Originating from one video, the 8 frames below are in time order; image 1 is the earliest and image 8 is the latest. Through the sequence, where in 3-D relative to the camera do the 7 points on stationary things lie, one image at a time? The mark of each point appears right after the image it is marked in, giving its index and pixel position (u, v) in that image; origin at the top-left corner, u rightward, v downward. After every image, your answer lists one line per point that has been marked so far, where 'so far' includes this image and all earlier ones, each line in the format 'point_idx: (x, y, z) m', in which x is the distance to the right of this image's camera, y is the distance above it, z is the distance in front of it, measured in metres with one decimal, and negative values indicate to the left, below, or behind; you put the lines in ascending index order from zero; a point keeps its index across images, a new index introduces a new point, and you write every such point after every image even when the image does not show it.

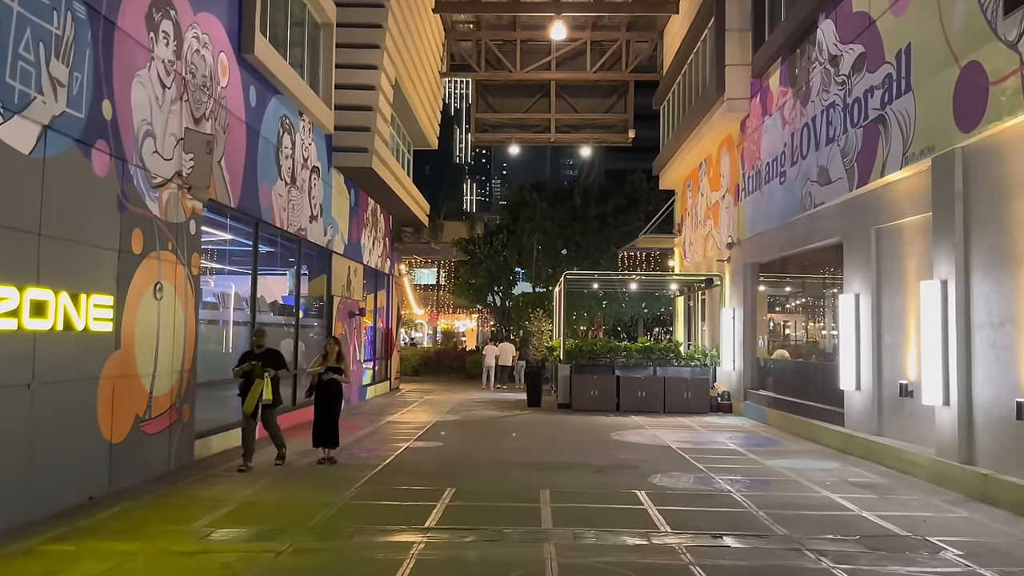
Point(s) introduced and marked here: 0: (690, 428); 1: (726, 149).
0: (+2.9, -2.3, +13.7) m
1: (+4.4, +2.9, +17.5) m
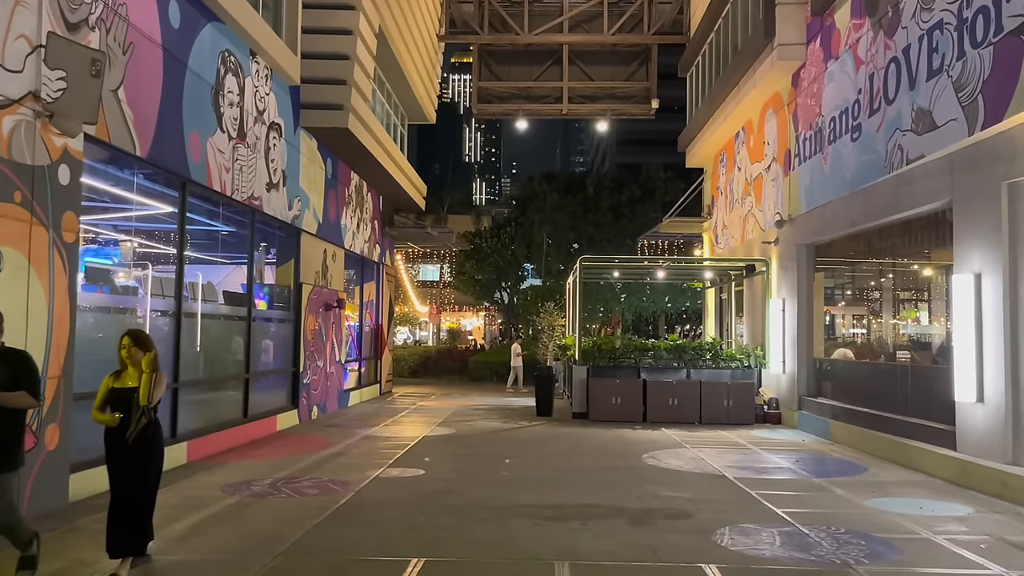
0: (+3.0, -2.1, +11.0) m
1: (+4.5, +3.1, +14.7) m
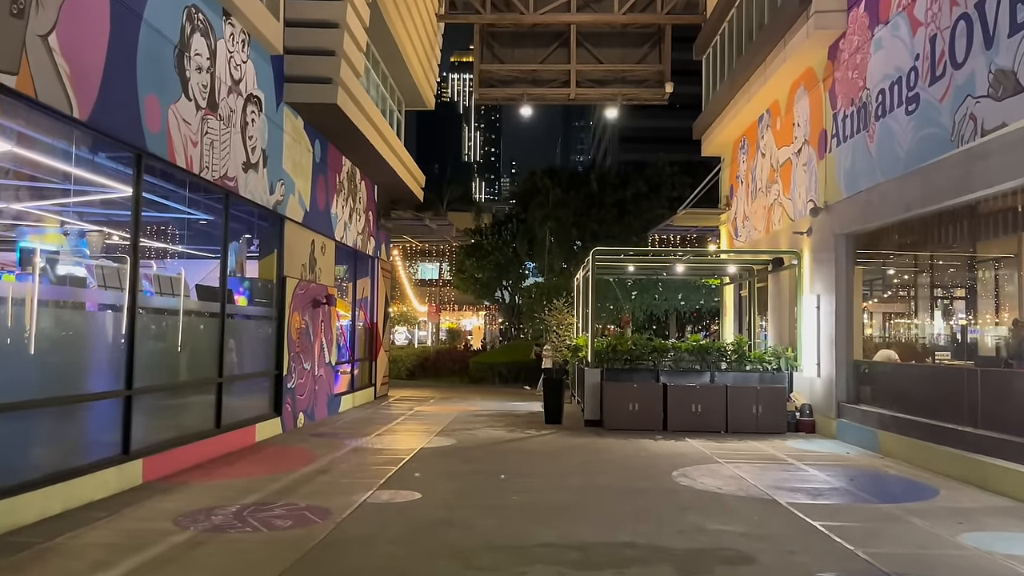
0: (+3.1, -2.0, +9.7) m
1: (+4.6, +3.2, +13.4) m
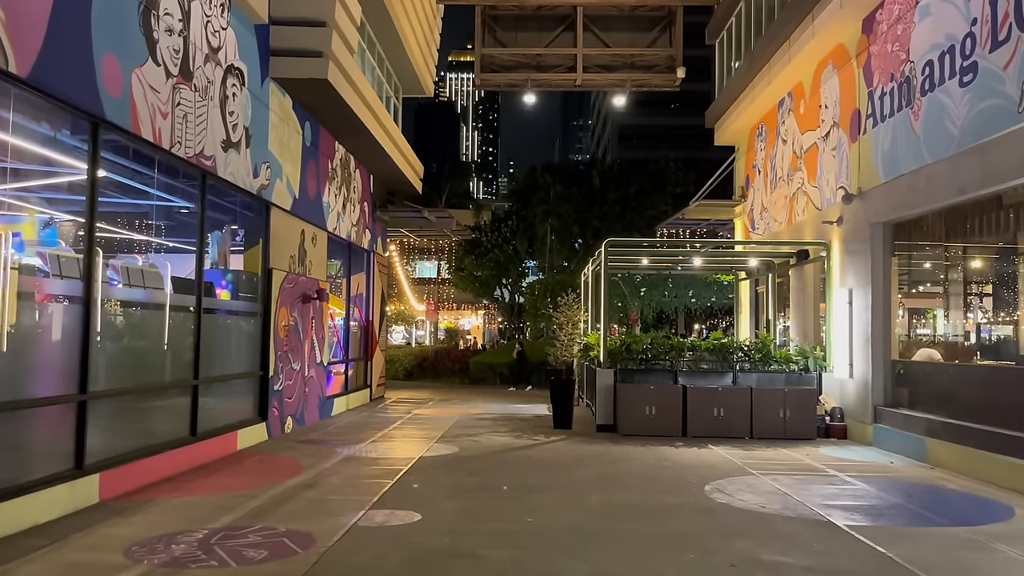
0: (+3.2, -1.9, +8.7) m
1: (+4.7, +3.3, +12.4) m
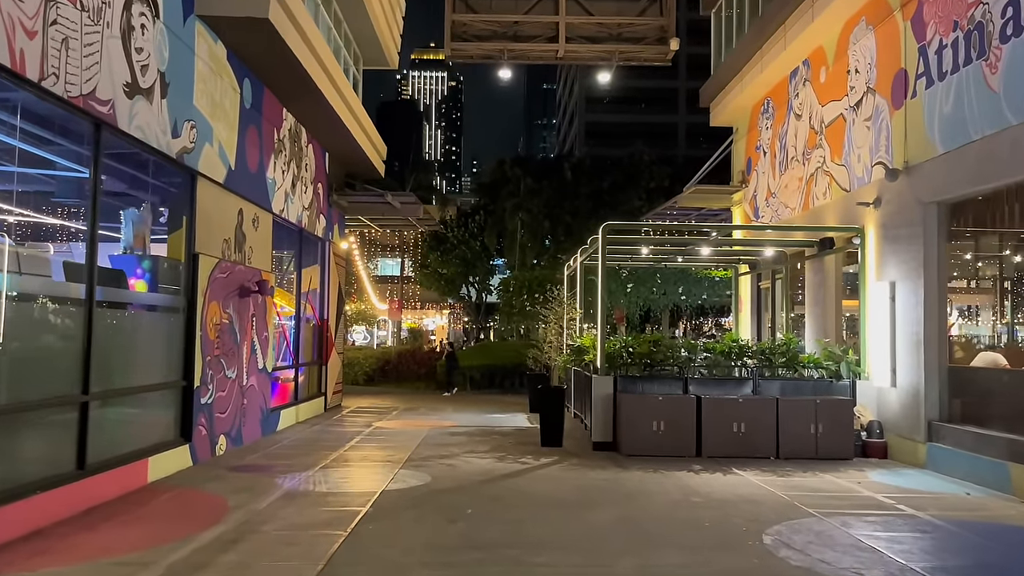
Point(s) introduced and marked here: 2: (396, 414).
0: (+3.1, -1.8, +6.9) m
1: (+4.5, +3.4, +10.7) m
2: (-2.0, -2.2, +14.8) m
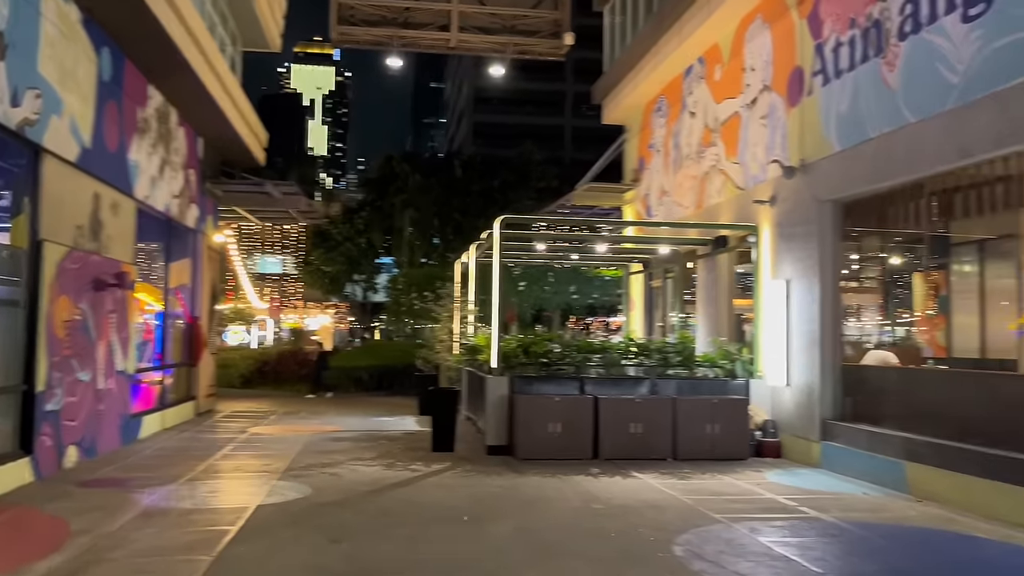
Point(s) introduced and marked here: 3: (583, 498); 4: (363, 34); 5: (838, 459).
0: (+2.2, -1.8, +6.7) m
1: (+3.1, +3.4, +10.6) m
2: (-3.9, -2.1, +13.9) m
3: (+0.6, -1.8, +7.1) m
4: (-2.8, +4.8, +16.1) m
5: (+3.3, -1.7, +8.7) m
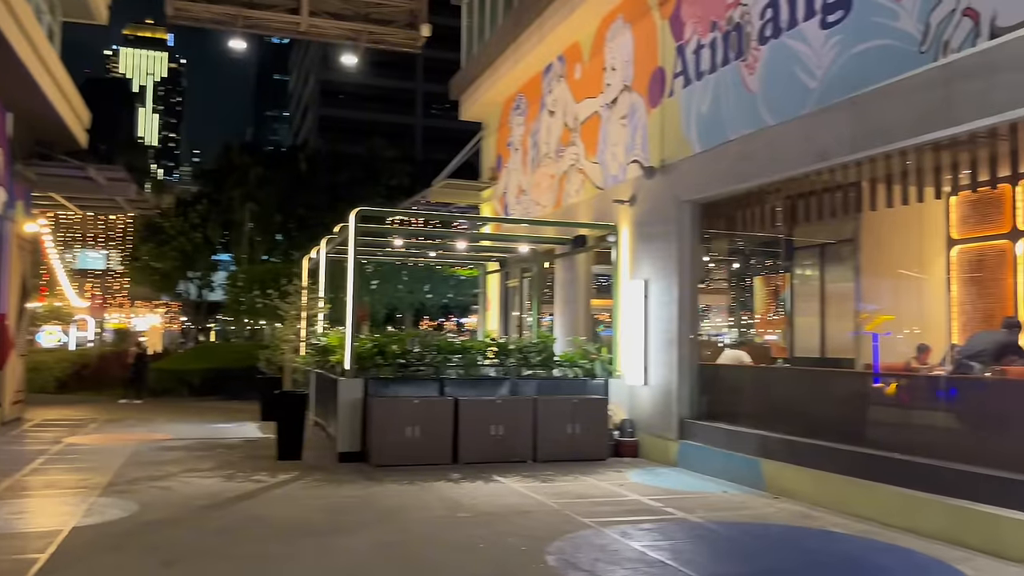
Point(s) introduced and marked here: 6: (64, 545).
0: (+1.2, -1.8, +6.6) m
1: (+1.4, +3.4, +10.7) m
2: (-6.2, -2.1, +12.5) m
3: (-0.5, -1.7, +6.7) m
4: (-5.5, +4.9, +14.9) m
5: (+1.9, -1.7, +8.7) m
6: (-2.8, -1.6, +5.3) m
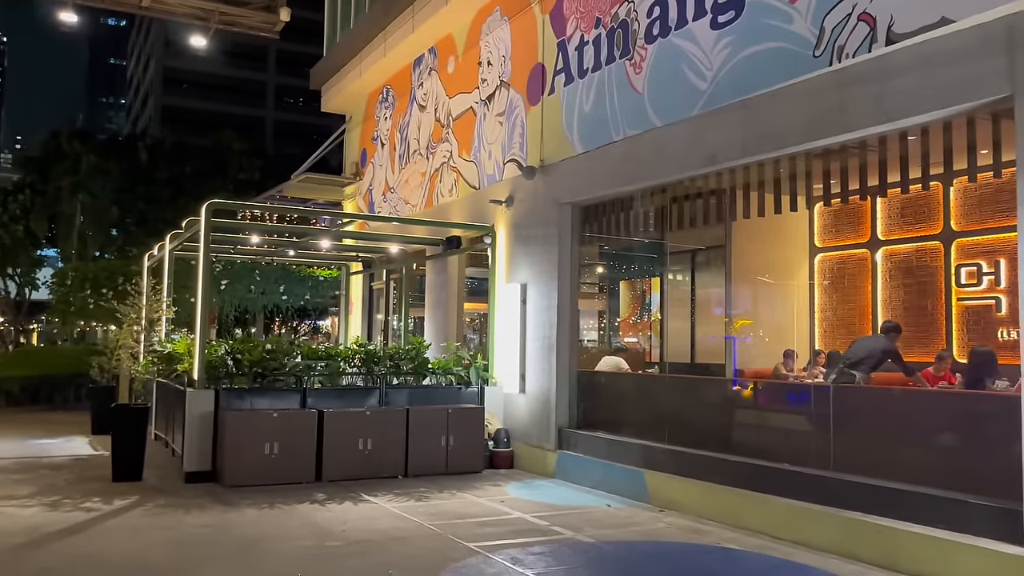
0: (+0.3, -1.8, +6.2) m
1: (-0.1, +3.3, +10.2) m
2: (-8.0, -2.0, +10.8) m
3: (-1.4, -1.7, +6.0) m
4: (-7.6, +4.9, +13.3) m
5: (+0.6, -1.8, +8.4) m
6: (-3.4, -1.6, +4.3) m
